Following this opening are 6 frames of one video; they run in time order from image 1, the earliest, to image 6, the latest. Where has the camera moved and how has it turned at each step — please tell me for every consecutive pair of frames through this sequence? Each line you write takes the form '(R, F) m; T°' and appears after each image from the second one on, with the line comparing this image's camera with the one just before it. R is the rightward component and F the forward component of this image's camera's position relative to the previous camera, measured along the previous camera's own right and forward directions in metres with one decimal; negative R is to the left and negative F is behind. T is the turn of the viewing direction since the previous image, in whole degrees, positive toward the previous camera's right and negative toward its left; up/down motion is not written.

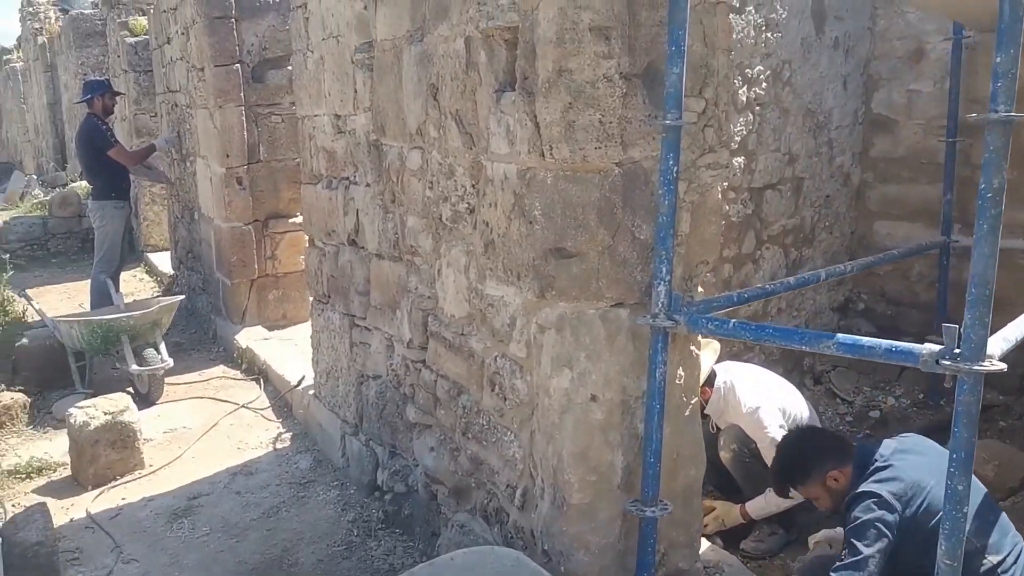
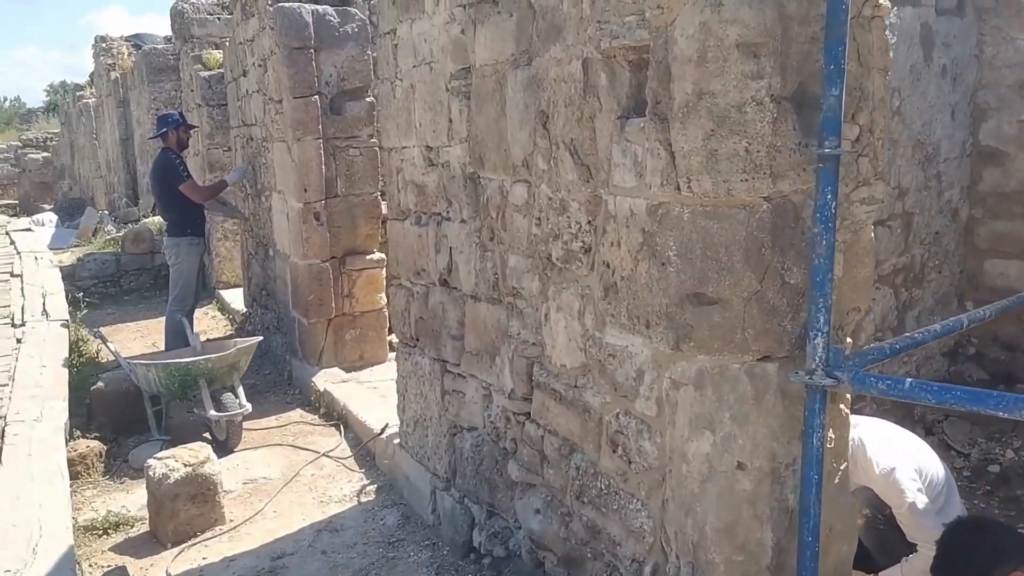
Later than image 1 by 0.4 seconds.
(-0.1, +0.2) m; -3°
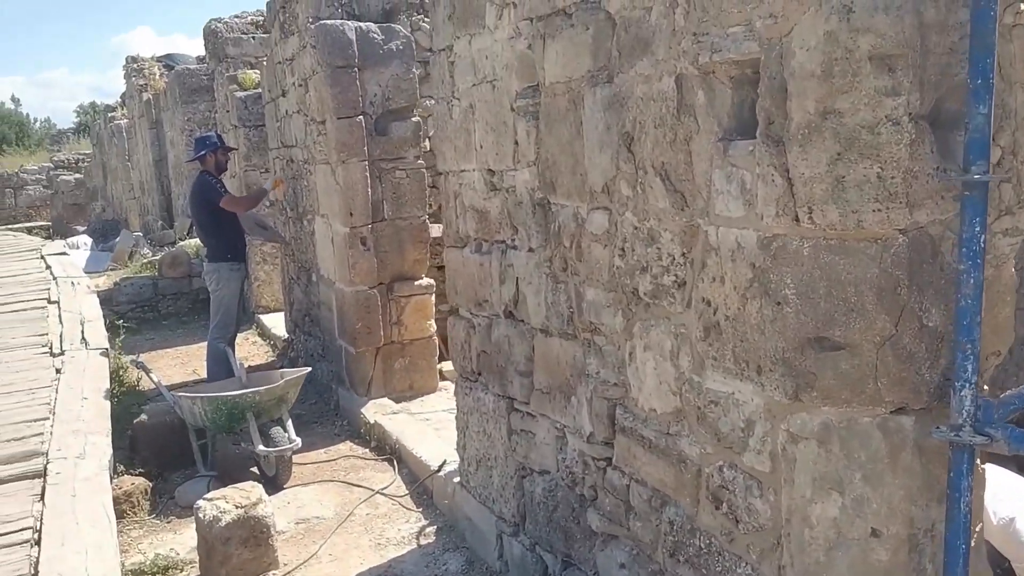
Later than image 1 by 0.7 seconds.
(-0.1, +0.2) m; -1°
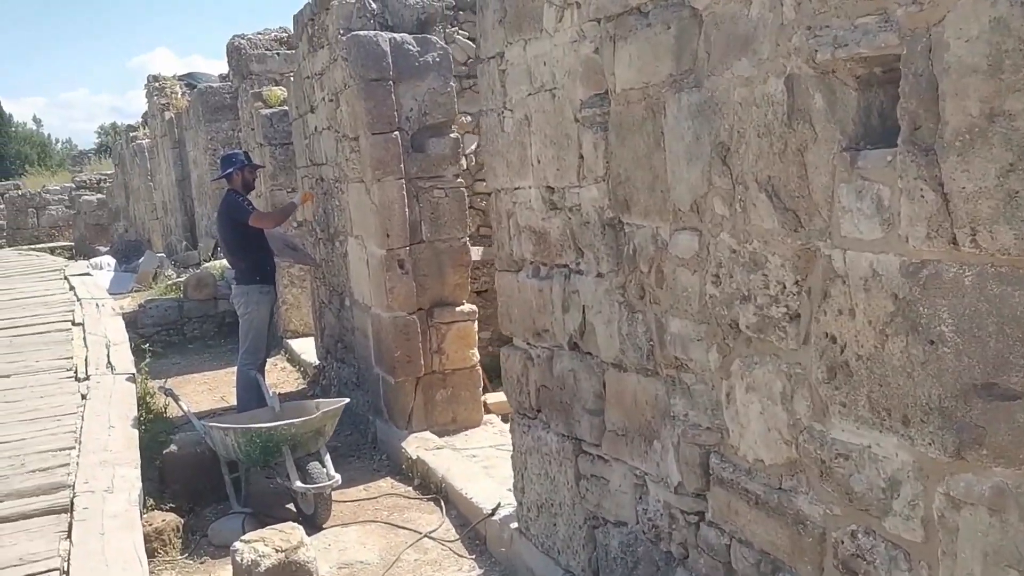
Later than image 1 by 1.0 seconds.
(-0.1, +0.3) m; -1°
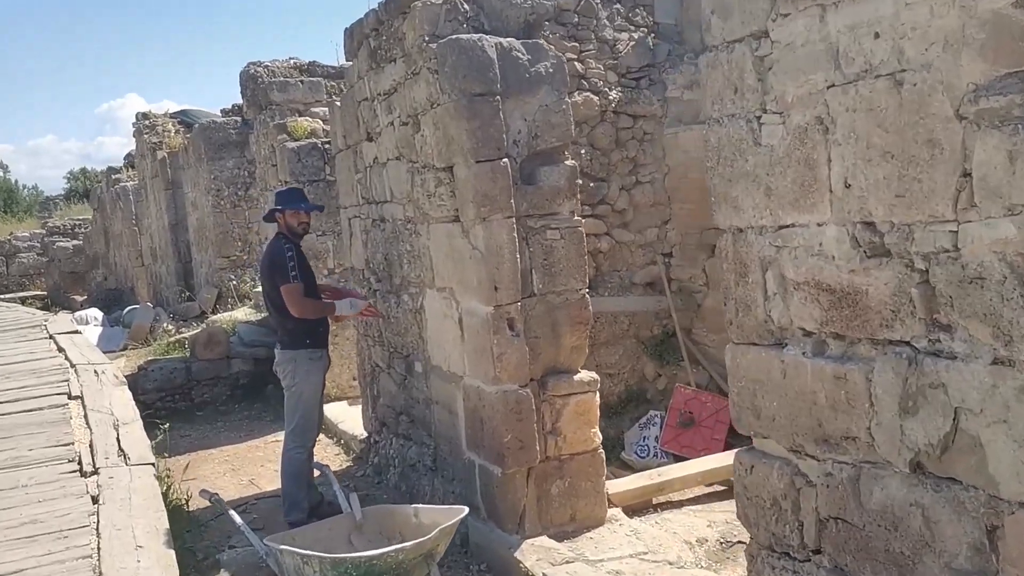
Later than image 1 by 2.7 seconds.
(-0.6, +0.9) m; +2°
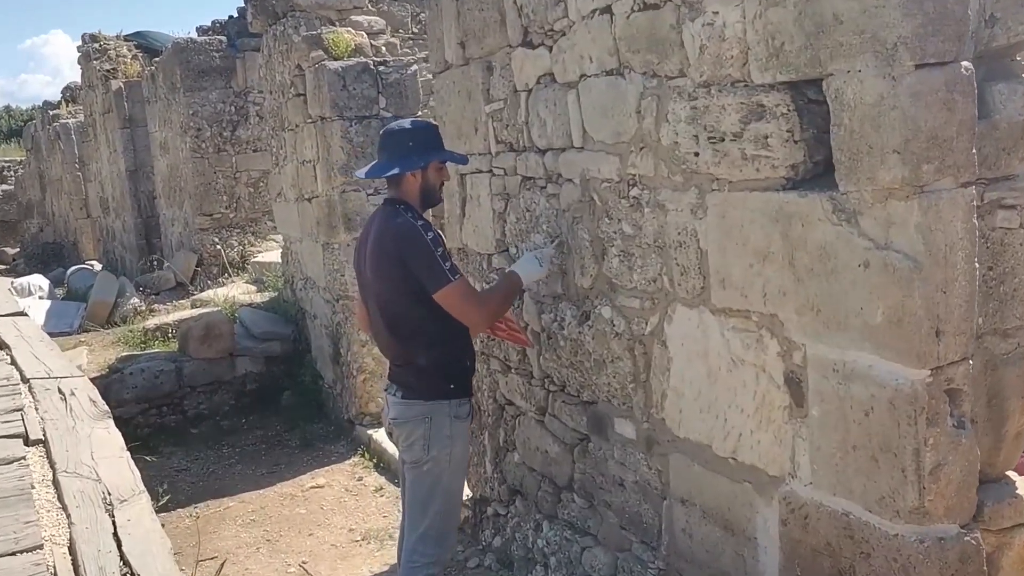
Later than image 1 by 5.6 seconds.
(-0.9, +1.9) m; +3°
